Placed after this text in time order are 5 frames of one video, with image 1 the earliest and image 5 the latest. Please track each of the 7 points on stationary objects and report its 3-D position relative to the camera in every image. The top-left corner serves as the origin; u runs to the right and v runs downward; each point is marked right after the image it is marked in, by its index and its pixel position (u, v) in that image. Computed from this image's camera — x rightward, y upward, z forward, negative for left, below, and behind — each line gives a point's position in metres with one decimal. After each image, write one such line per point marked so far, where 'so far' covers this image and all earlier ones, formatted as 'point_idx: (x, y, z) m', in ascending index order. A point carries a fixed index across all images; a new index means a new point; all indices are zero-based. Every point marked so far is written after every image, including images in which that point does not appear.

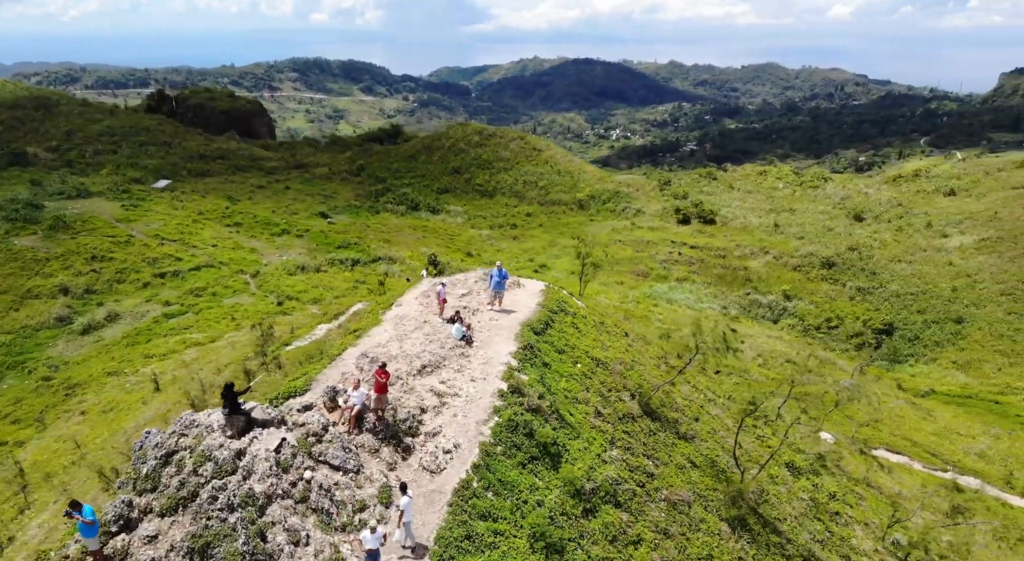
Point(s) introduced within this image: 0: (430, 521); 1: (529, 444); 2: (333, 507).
0: (-1.9, -5.8, +13.0) m
1: (+0.6, -5.1, +16.6) m
2: (-4.1, -5.2, +12.5) m
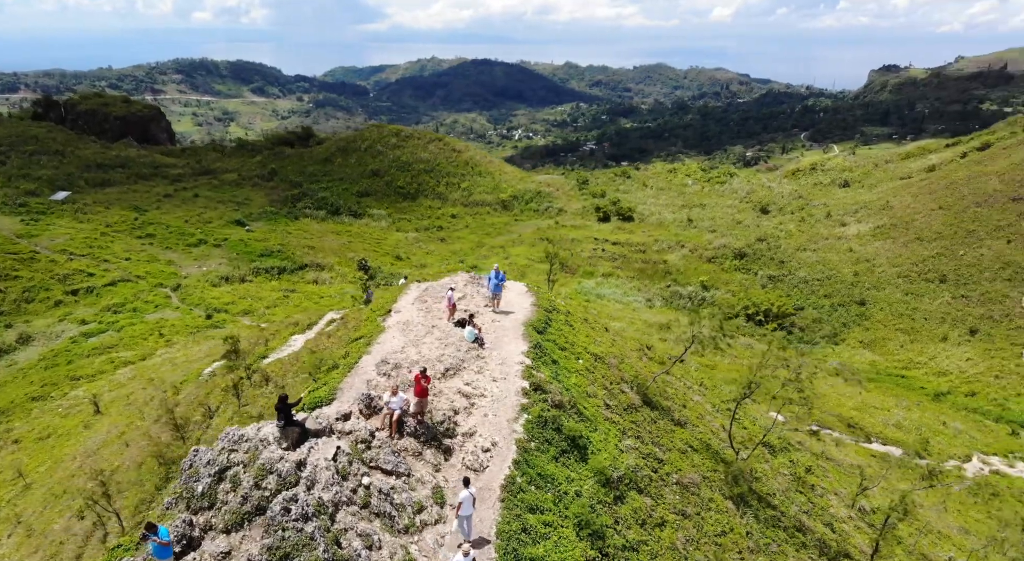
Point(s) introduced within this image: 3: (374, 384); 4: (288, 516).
0: (-0.6, -5.9, +13.4) m
1: (+1.5, -5.1, +17.2) m
2: (-2.7, -5.4, +12.6) m
3: (-4.3, -3.3, +17.3) m
4: (-4.6, -4.9, +11.1) m
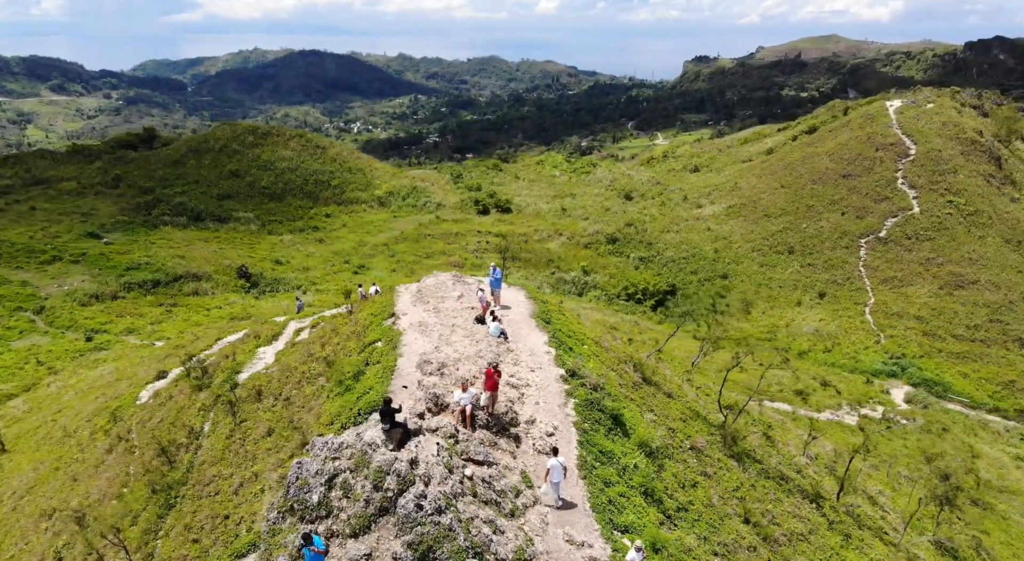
0: (+1.7, -5.7, +14.4) m
1: (+3.2, -4.7, +18.5) m
2: (-0.3, -5.3, +13.3) m
3: (-2.7, -3.3, +17.7) m
4: (-1.9, -5.0, +11.6) m
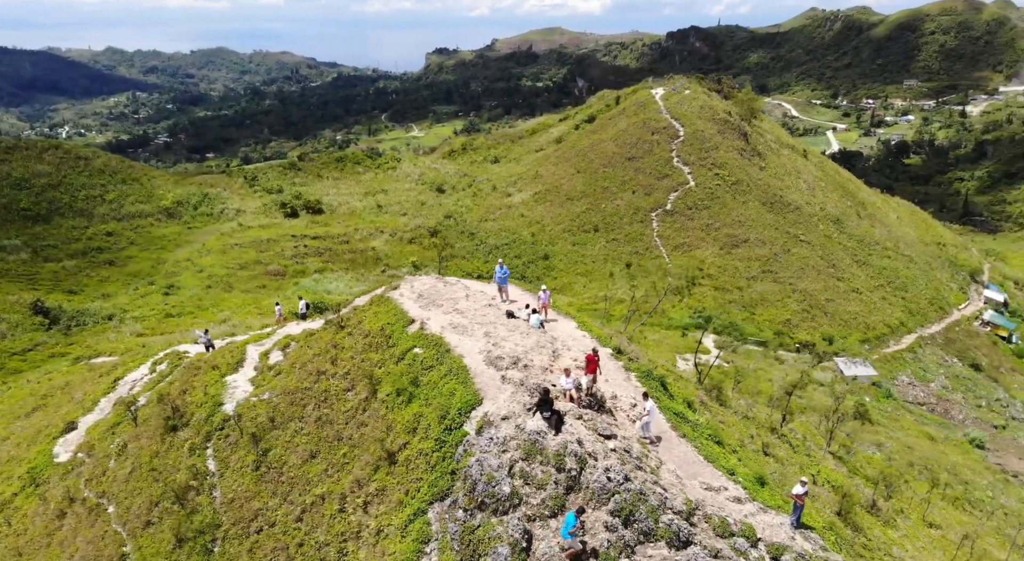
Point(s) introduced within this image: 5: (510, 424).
0: (+5.3, -5.2, +16.6) m
1: (+5.7, -4.1, +21.0) m
2: (+3.5, -5.1, +15.1) m
3: (+0.1, -3.4, +18.8) m
4: (+2.3, -4.9, +13.1) m
5: (-0.3, -3.9, +14.4) m
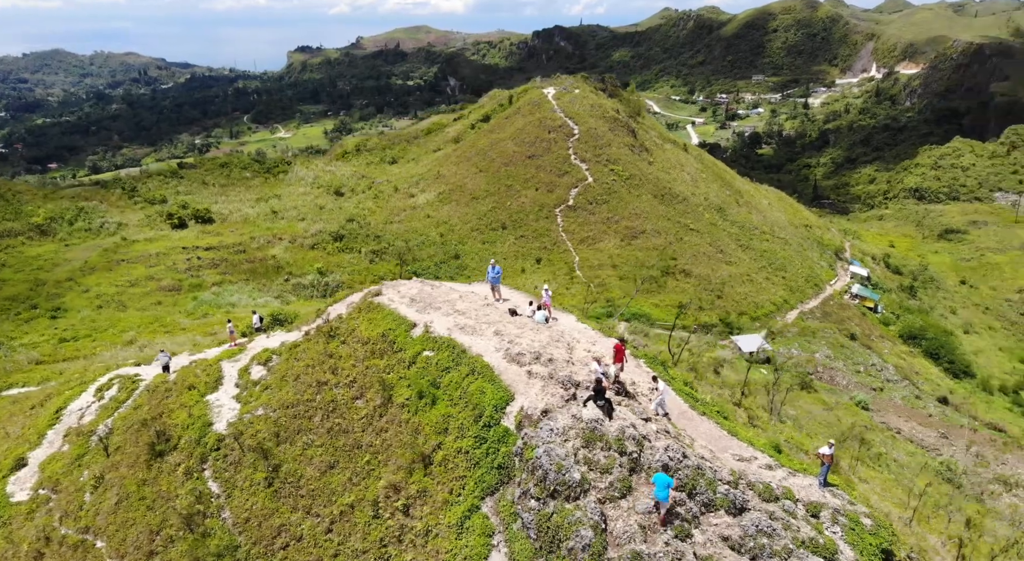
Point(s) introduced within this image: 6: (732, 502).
0: (+6.6, -4.9, +18.1) m
1: (+6.4, -3.7, +22.4) m
2: (+5.0, -4.9, +16.4) m
3: (+1.0, -3.3, +19.6) m
4: (+4.0, -4.7, +14.2) m
5: (+1.2, -3.9, +15.2) m
6: (+5.5, -5.6, +13.6) m
